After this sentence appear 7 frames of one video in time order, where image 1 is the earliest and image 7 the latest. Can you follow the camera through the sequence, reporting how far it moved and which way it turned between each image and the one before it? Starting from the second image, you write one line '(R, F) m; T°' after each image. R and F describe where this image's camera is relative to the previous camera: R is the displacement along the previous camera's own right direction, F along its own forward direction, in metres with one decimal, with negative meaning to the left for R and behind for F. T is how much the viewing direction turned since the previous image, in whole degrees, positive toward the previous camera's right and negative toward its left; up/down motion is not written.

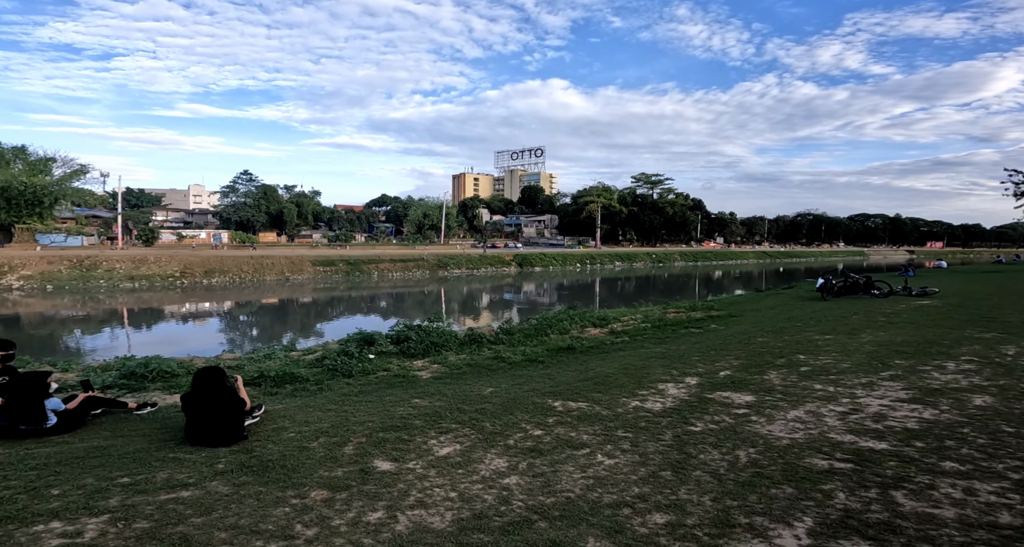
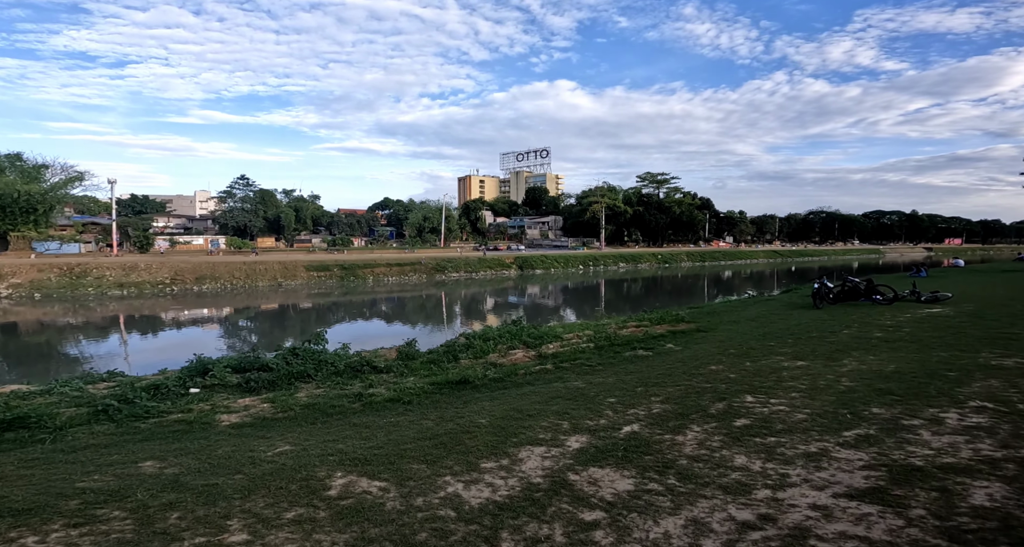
(+1.6, +1.9) m; -1°
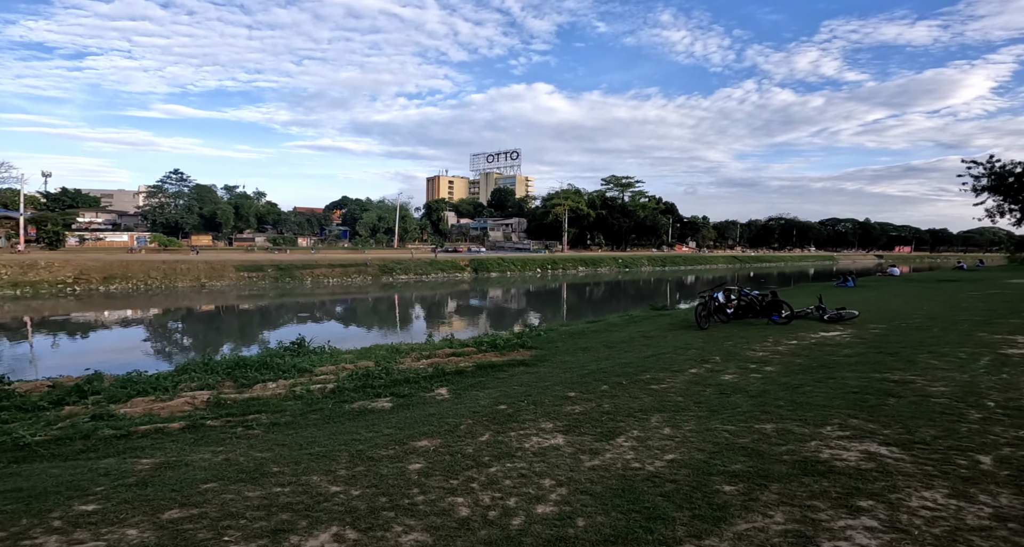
(+3.2, +2.9) m; +3°
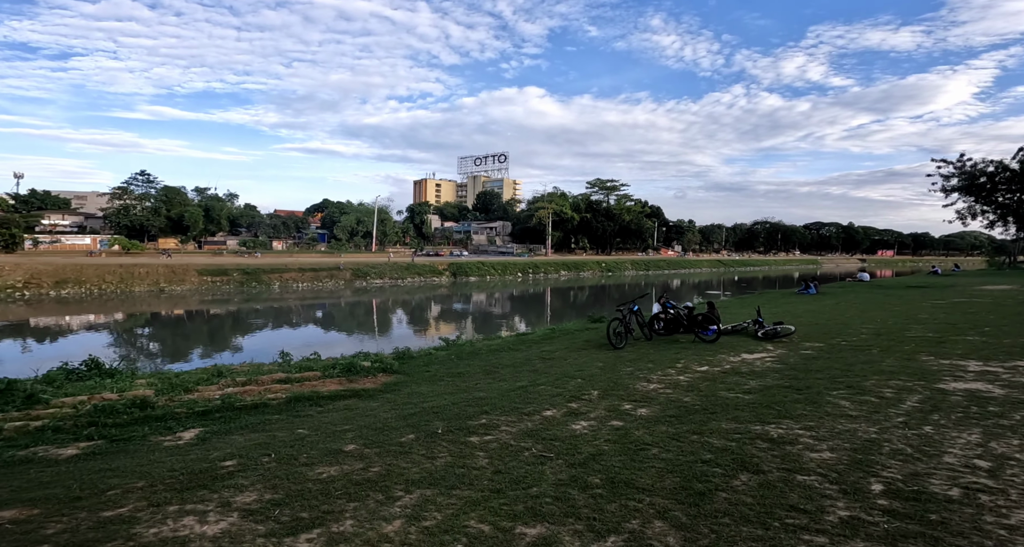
(+2.0, +1.8) m; +1°
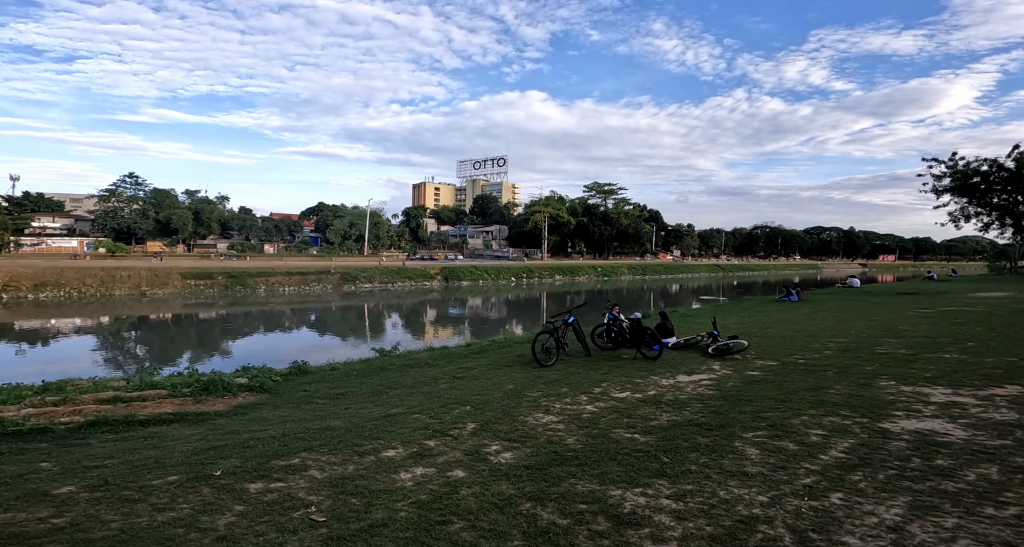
(+1.5, +1.3) m; 0°
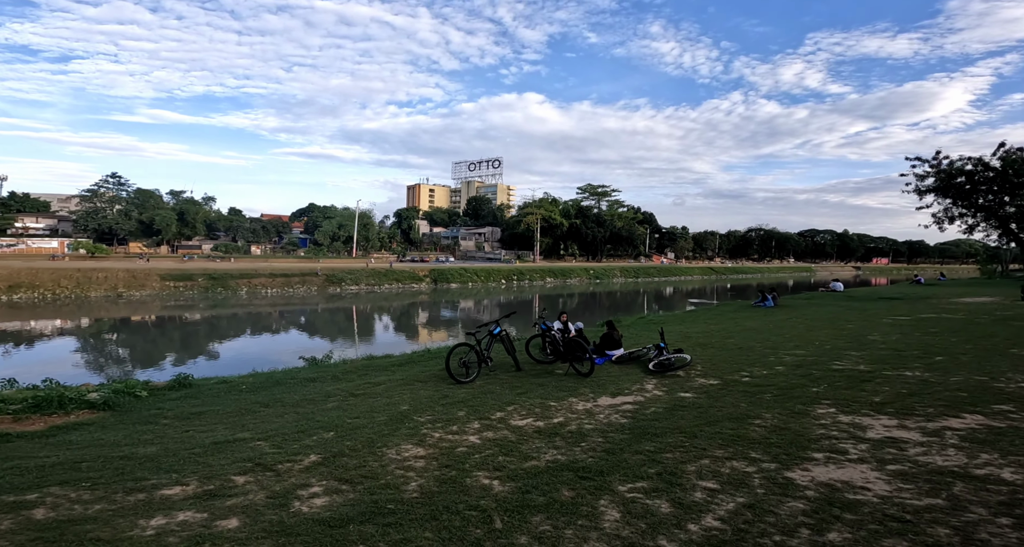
(+1.3, +1.1) m; 0°
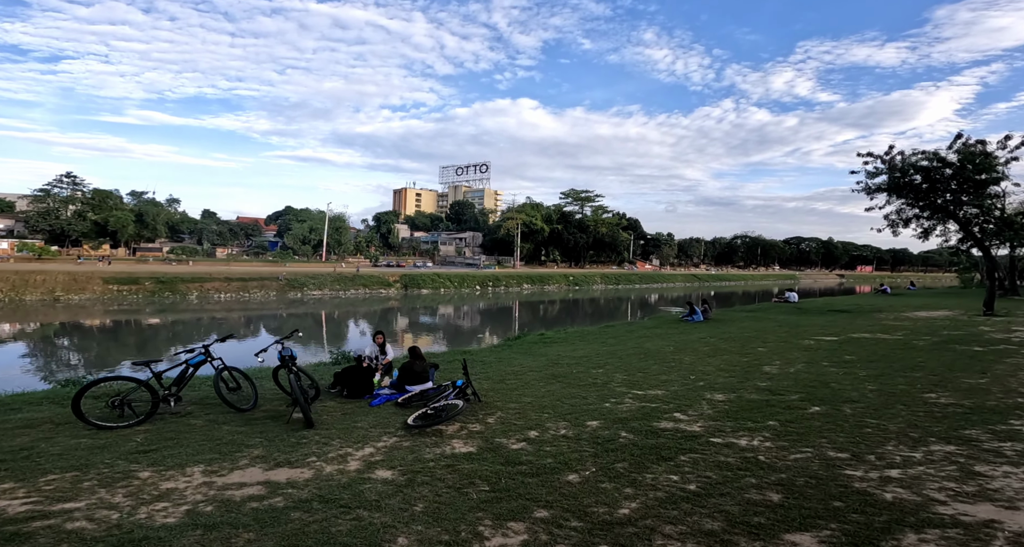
(+3.4, +2.9) m; +1°
